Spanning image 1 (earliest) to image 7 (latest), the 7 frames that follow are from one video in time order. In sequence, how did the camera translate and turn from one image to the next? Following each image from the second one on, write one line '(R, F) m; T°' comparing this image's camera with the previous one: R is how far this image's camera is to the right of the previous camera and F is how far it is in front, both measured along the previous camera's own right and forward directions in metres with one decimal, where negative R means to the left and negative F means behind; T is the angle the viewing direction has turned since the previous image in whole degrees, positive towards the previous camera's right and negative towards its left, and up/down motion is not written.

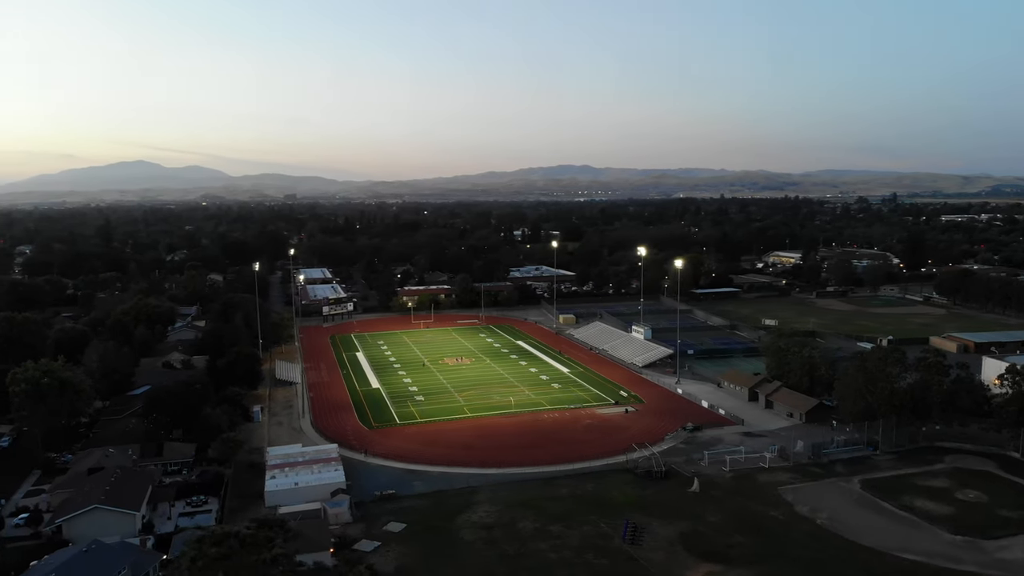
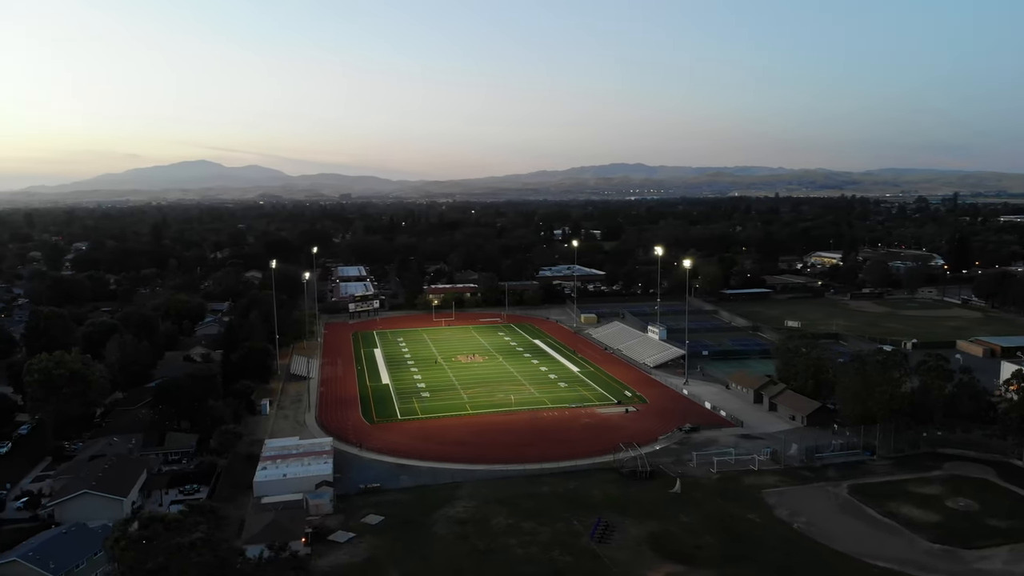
(+2.0, -0.1) m; -3°
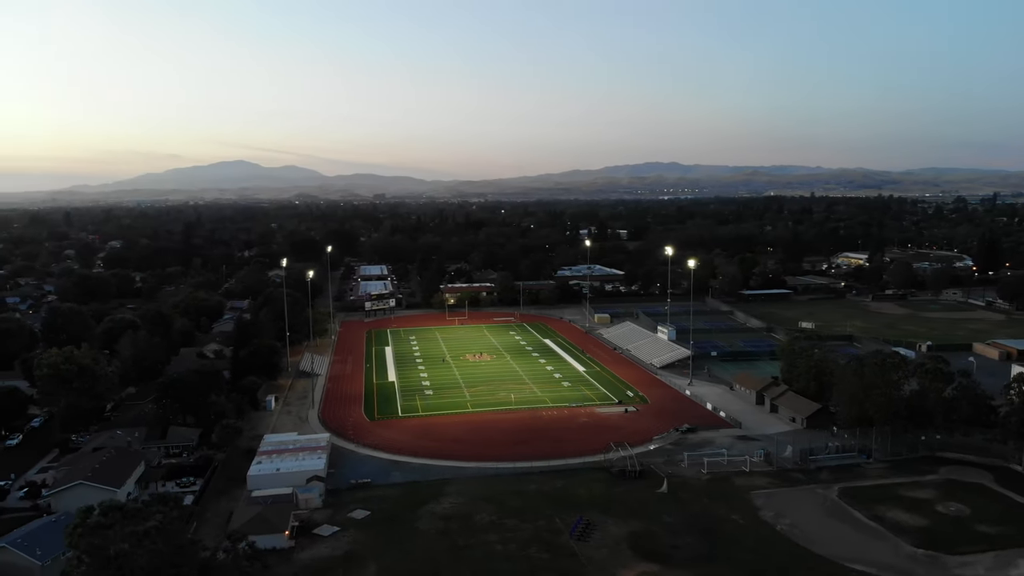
(+1.3, -0.1) m; -2°
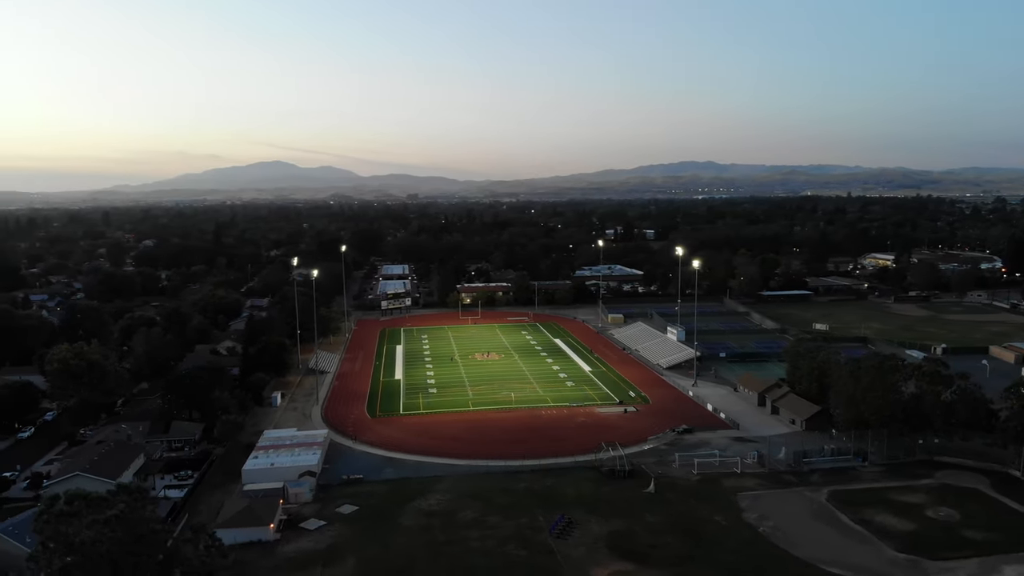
(+1.3, -0.1) m; -2°
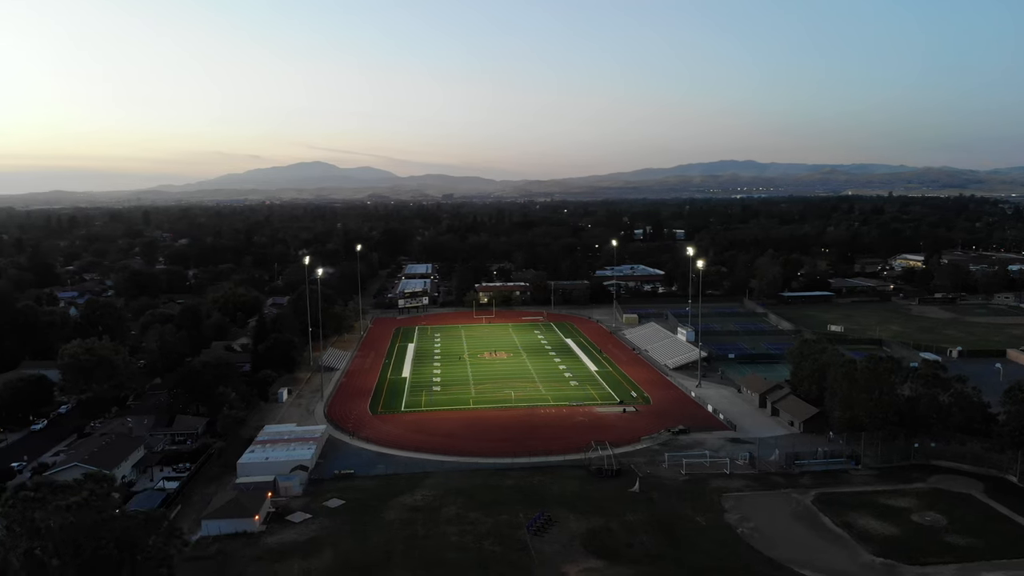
(+1.4, -0.2) m; -2°
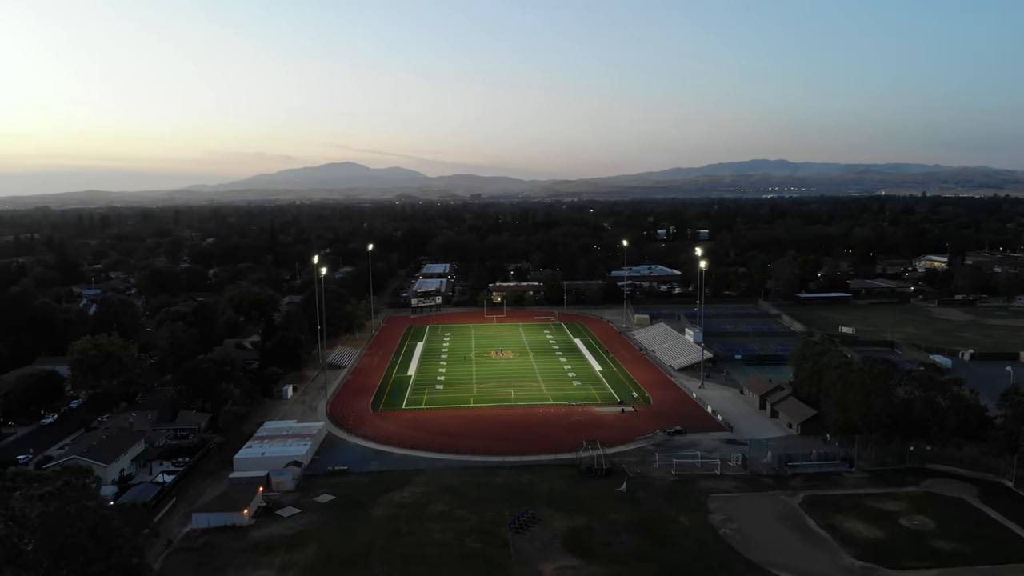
(+1.1, -0.1) m; -2°
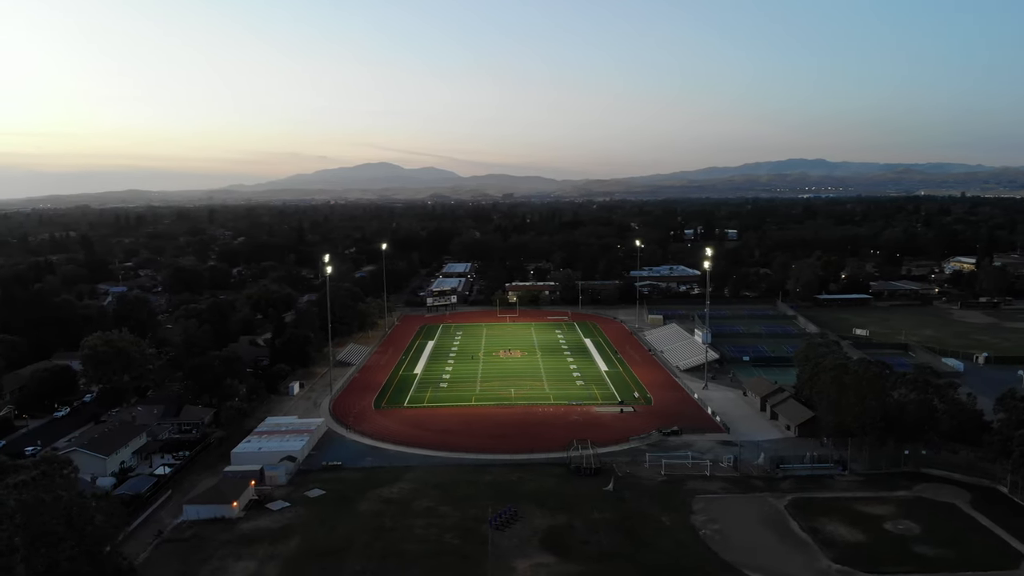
(+1.2, -0.2) m; -2°
